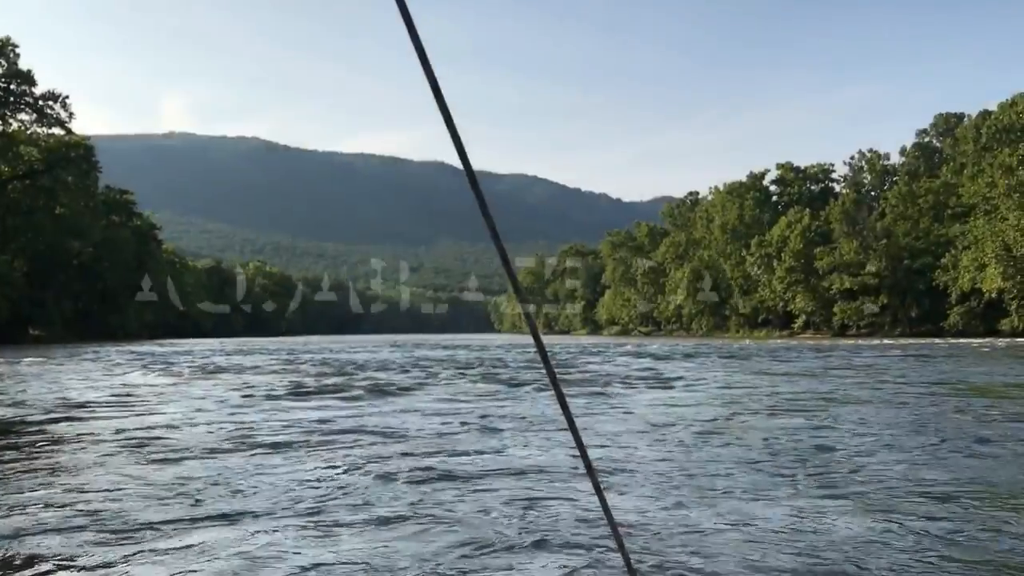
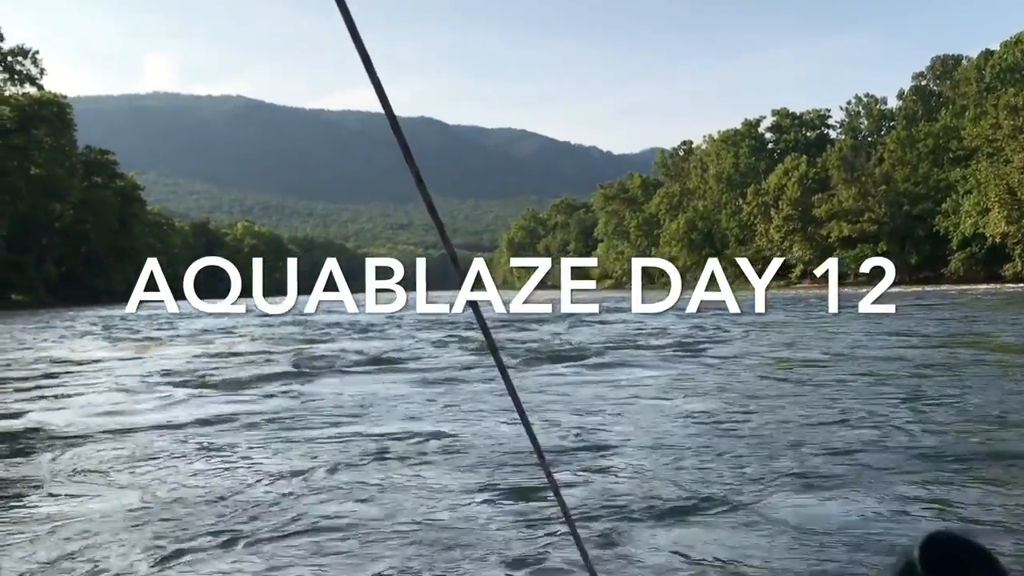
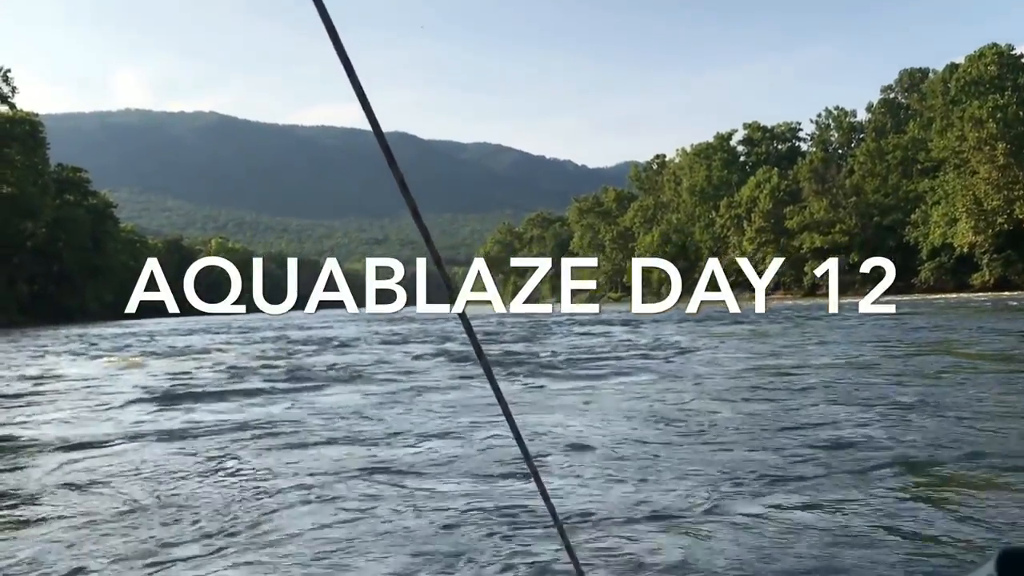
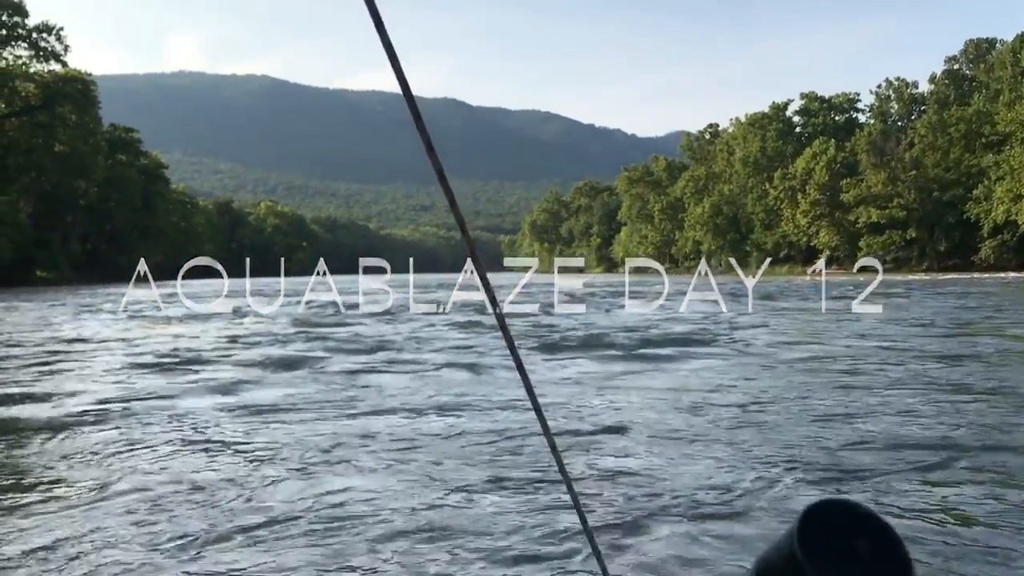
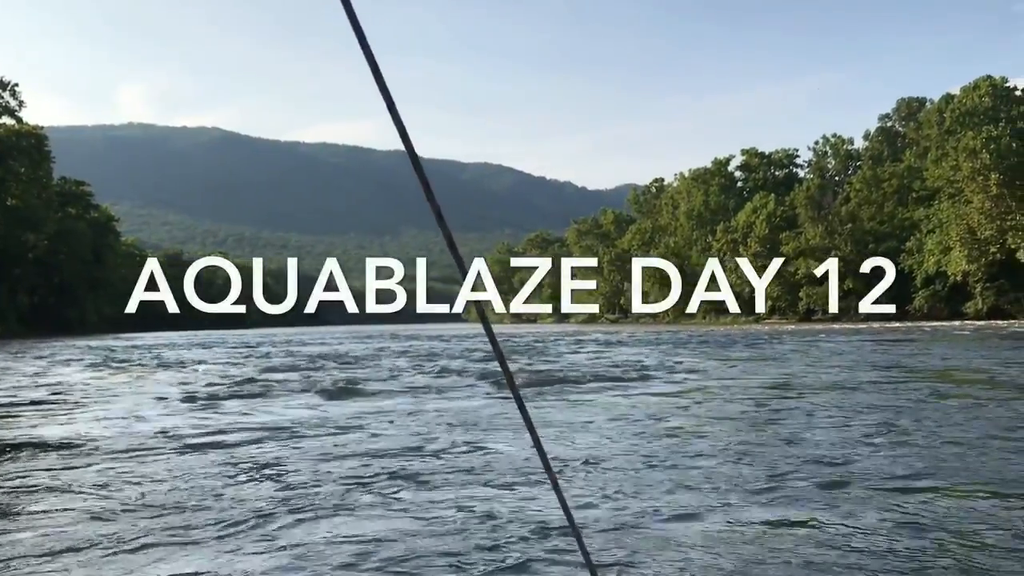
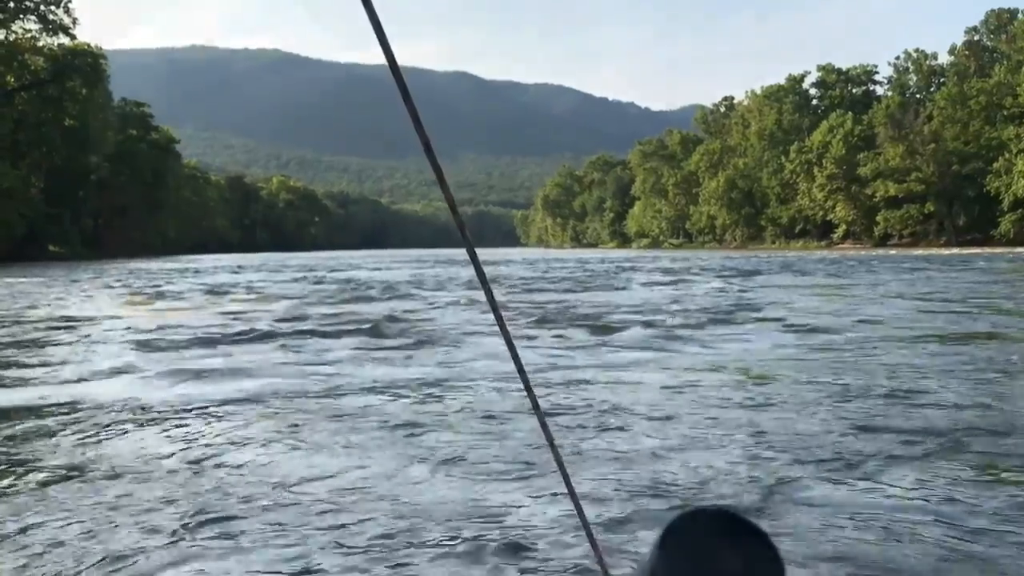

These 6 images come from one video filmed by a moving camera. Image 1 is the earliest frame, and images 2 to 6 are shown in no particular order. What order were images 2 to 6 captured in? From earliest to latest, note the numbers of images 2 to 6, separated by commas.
5, 3, 2, 4, 6
